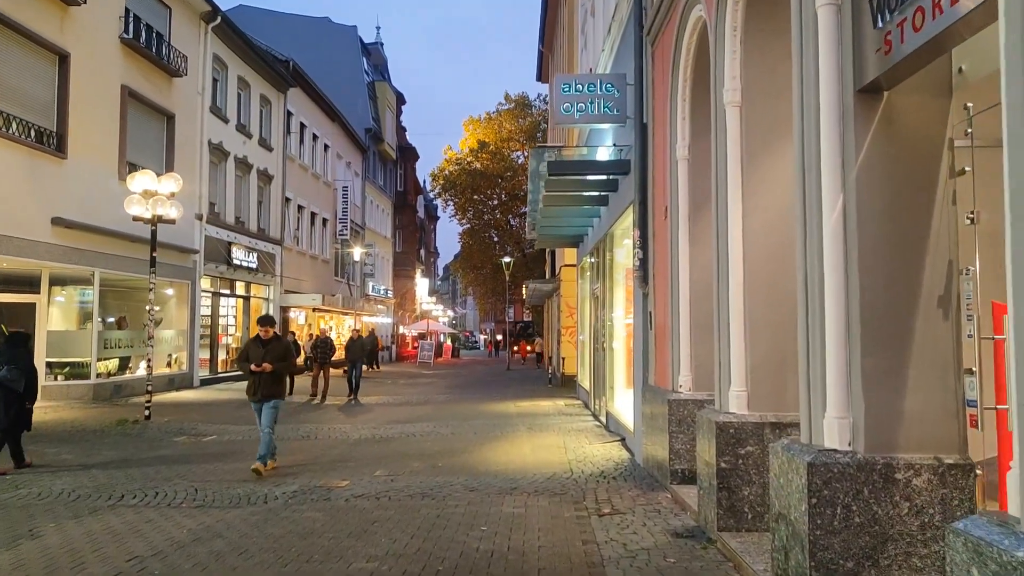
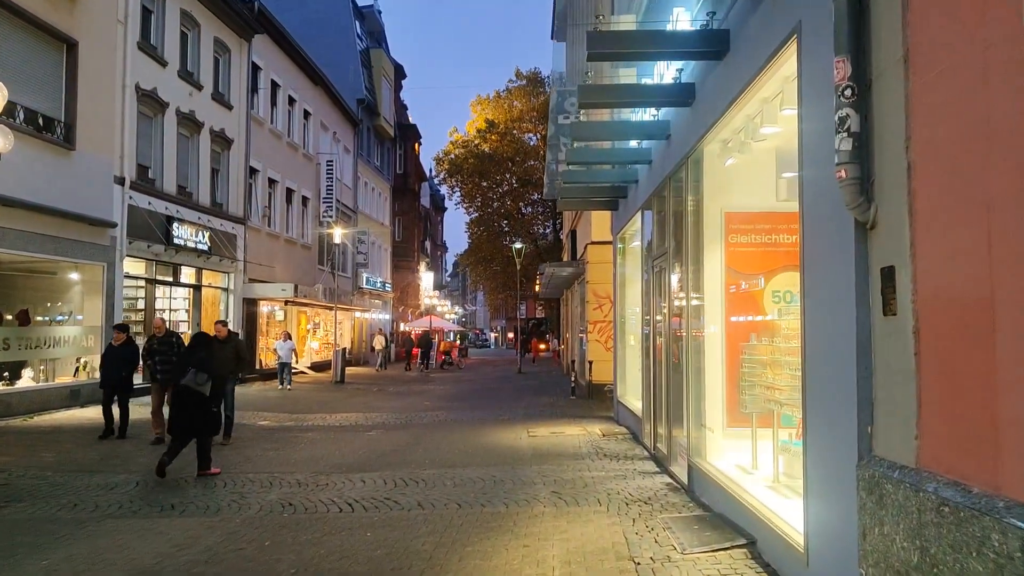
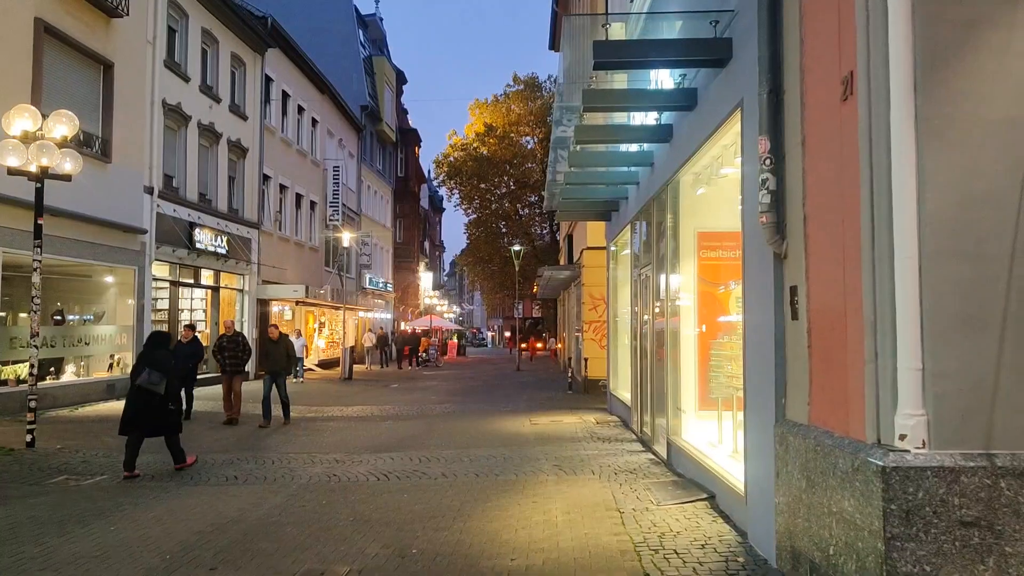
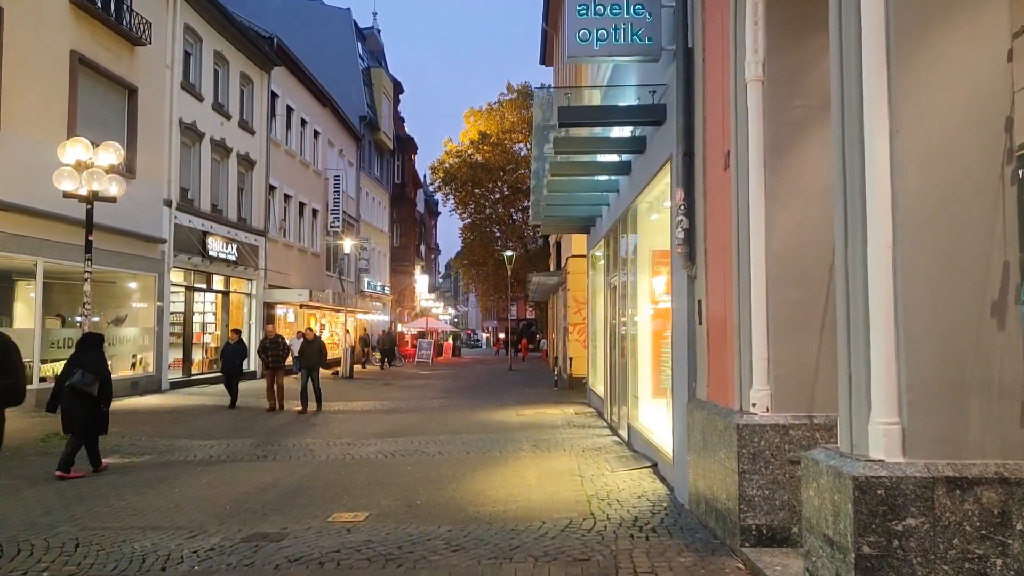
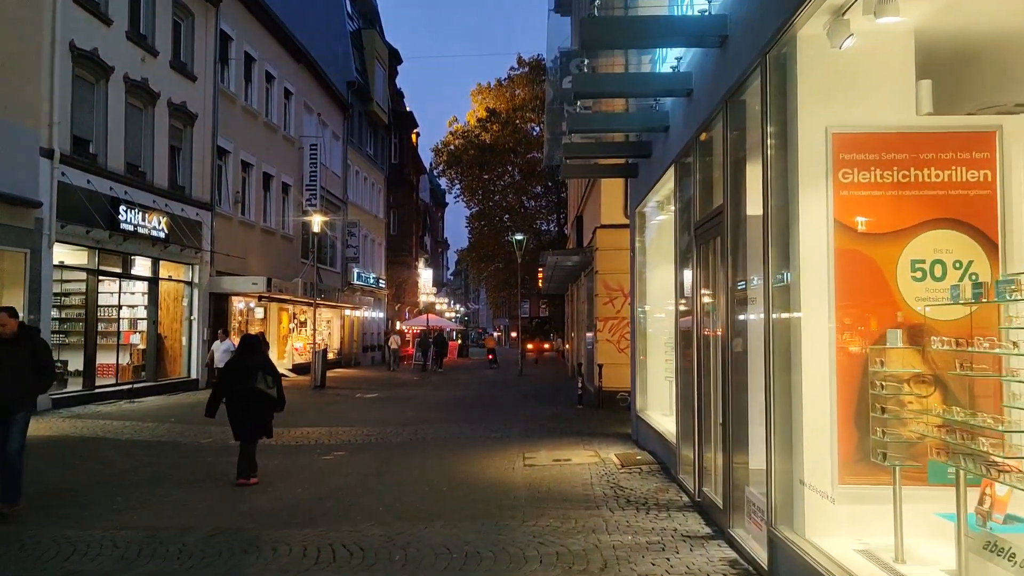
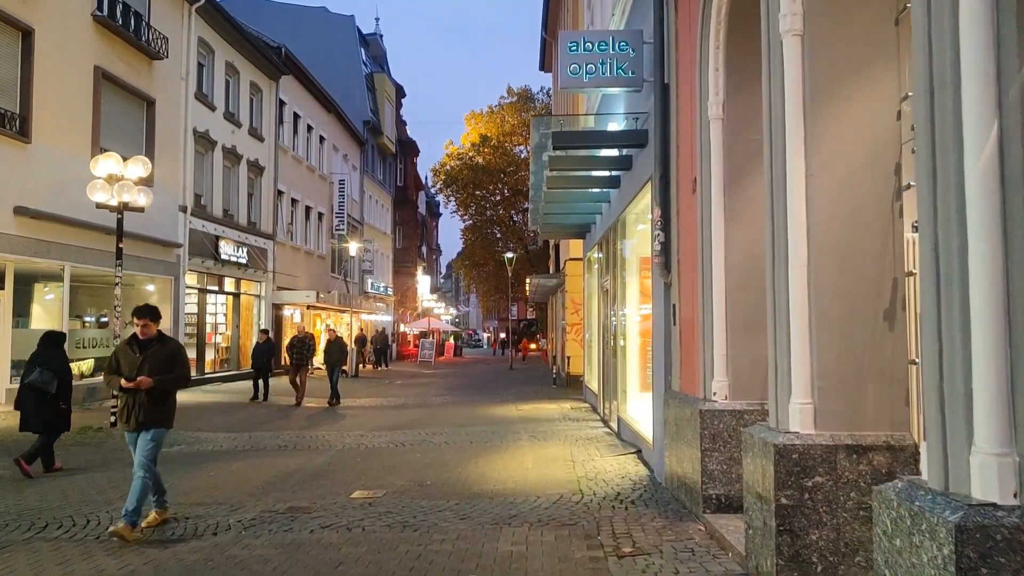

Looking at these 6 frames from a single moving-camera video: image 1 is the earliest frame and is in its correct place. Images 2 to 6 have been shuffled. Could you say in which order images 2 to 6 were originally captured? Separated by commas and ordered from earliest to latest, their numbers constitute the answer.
6, 4, 3, 2, 5
